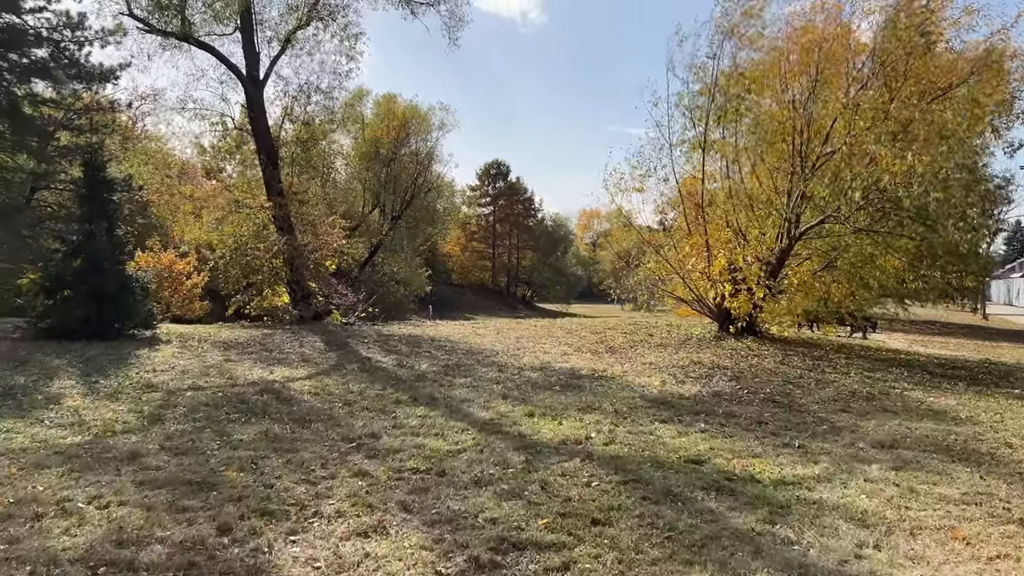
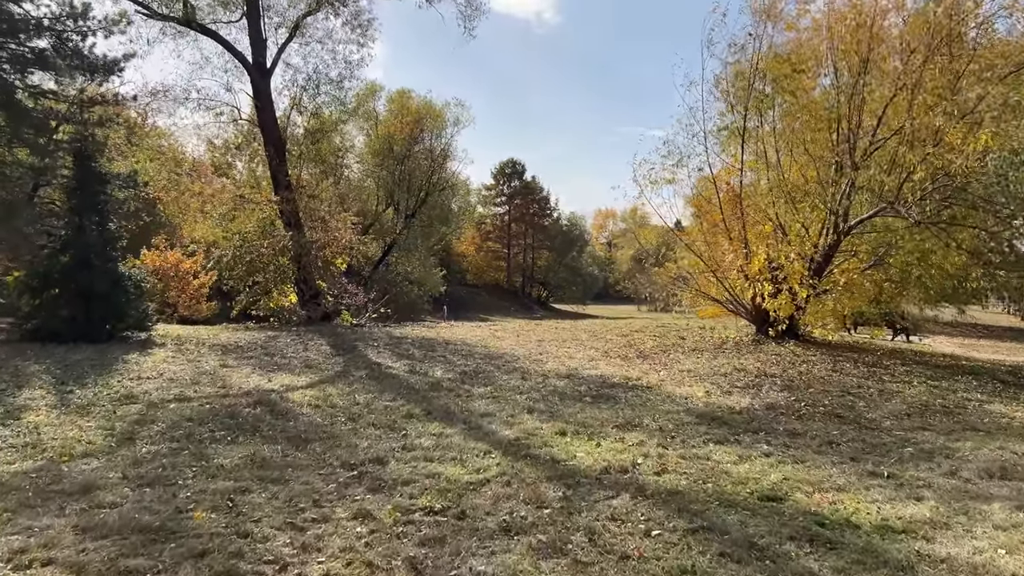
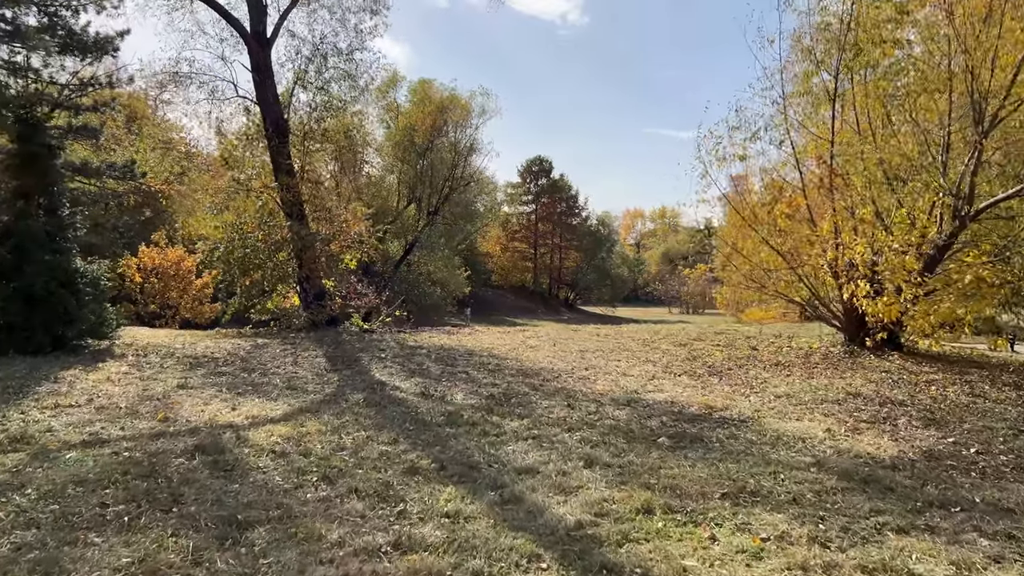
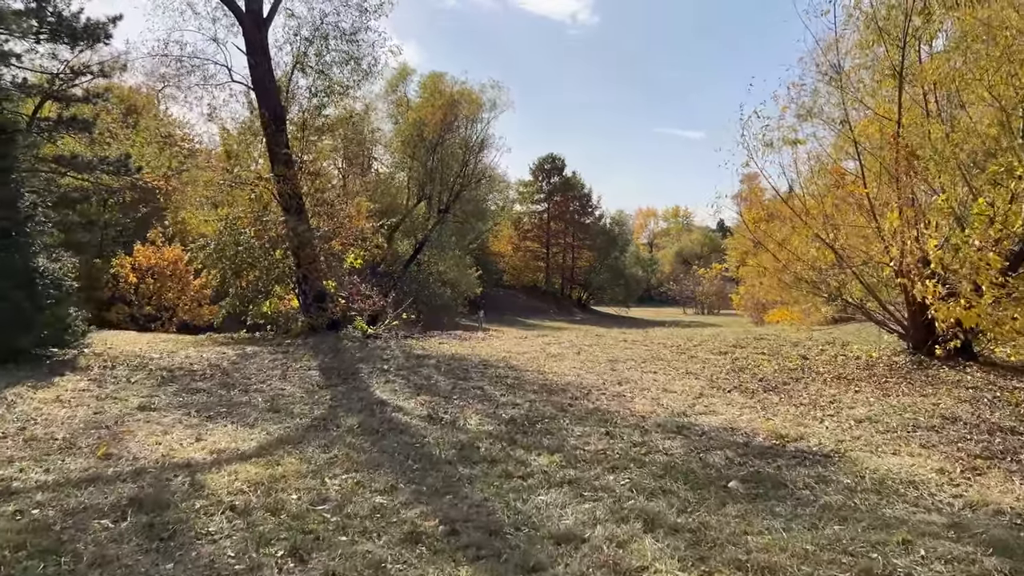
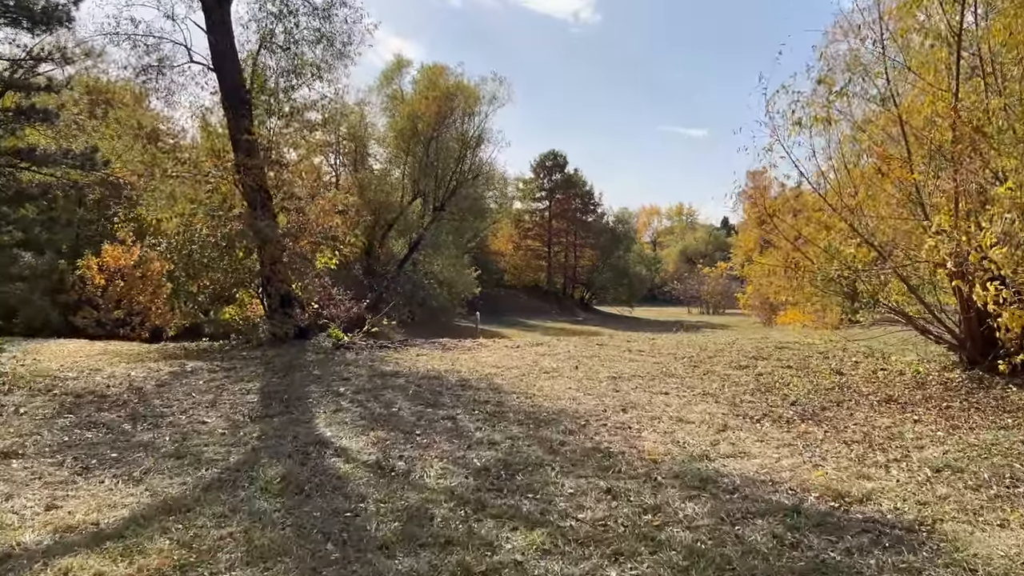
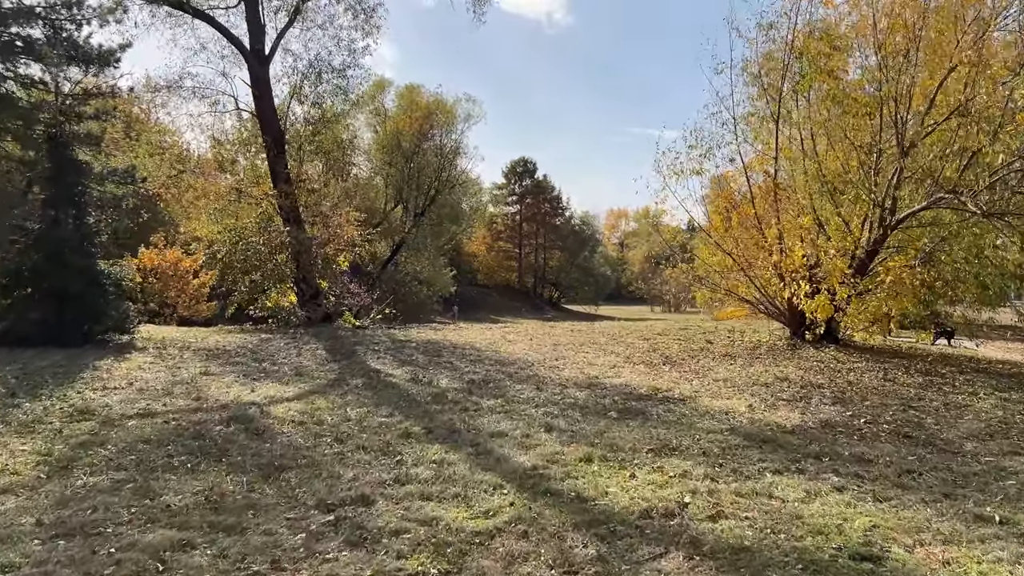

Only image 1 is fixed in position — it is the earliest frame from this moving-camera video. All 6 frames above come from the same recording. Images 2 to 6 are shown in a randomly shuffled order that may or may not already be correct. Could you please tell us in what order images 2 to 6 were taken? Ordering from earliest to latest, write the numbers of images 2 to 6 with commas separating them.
2, 6, 3, 4, 5
